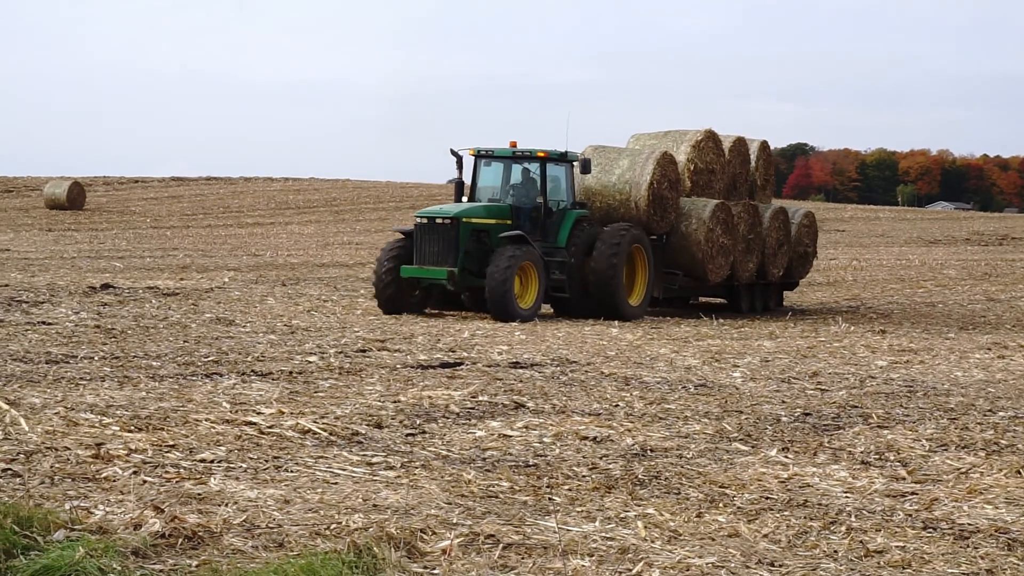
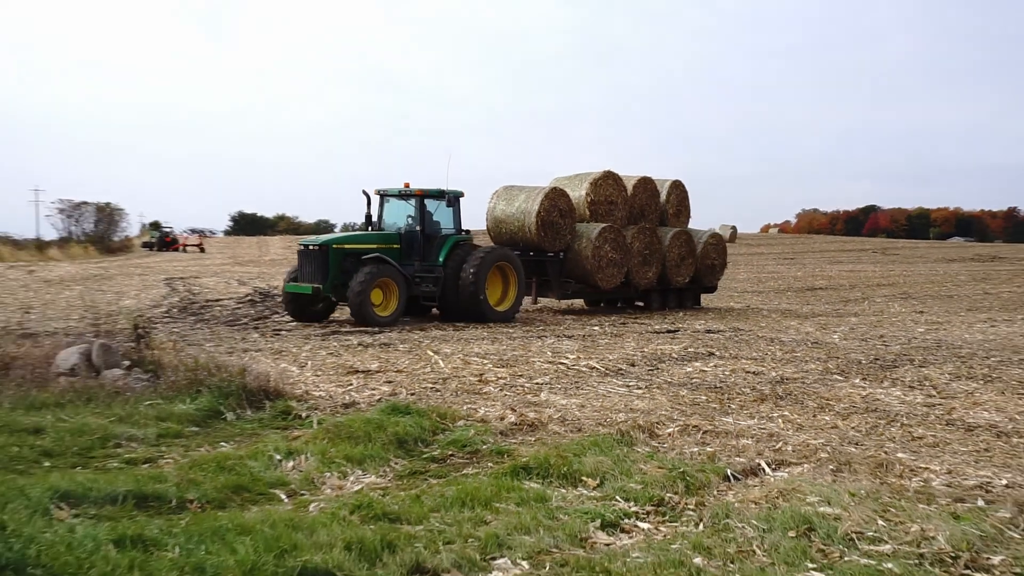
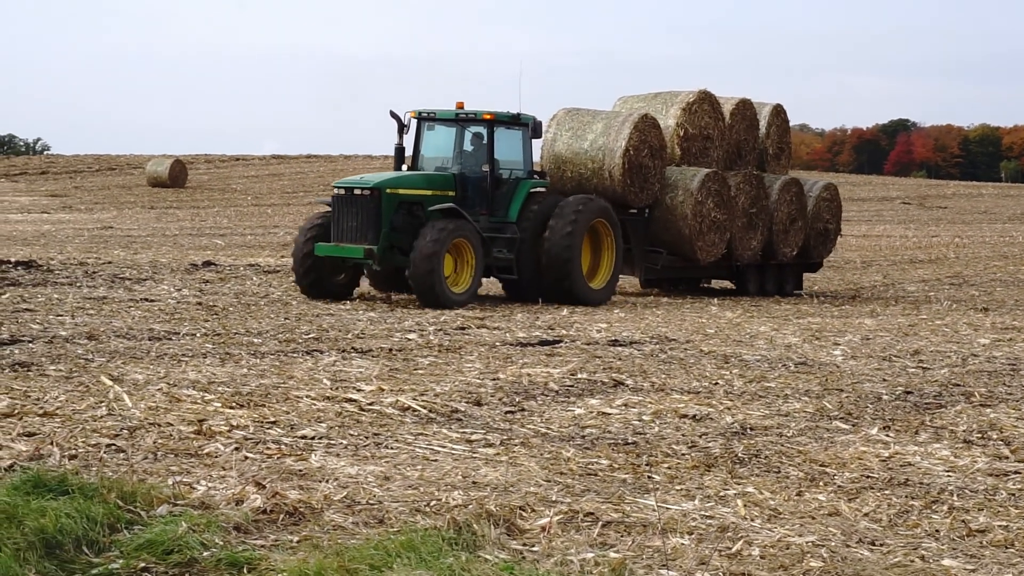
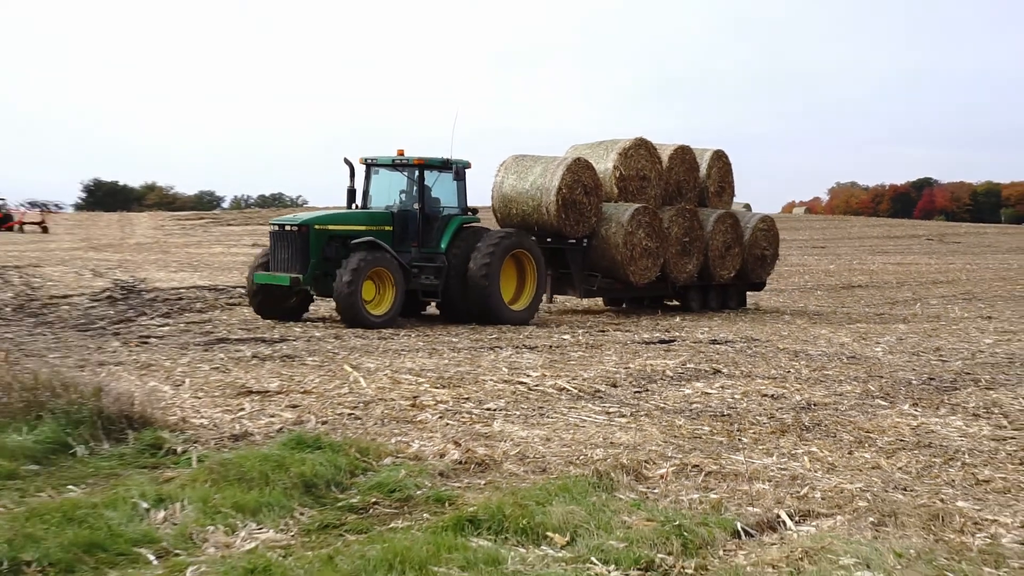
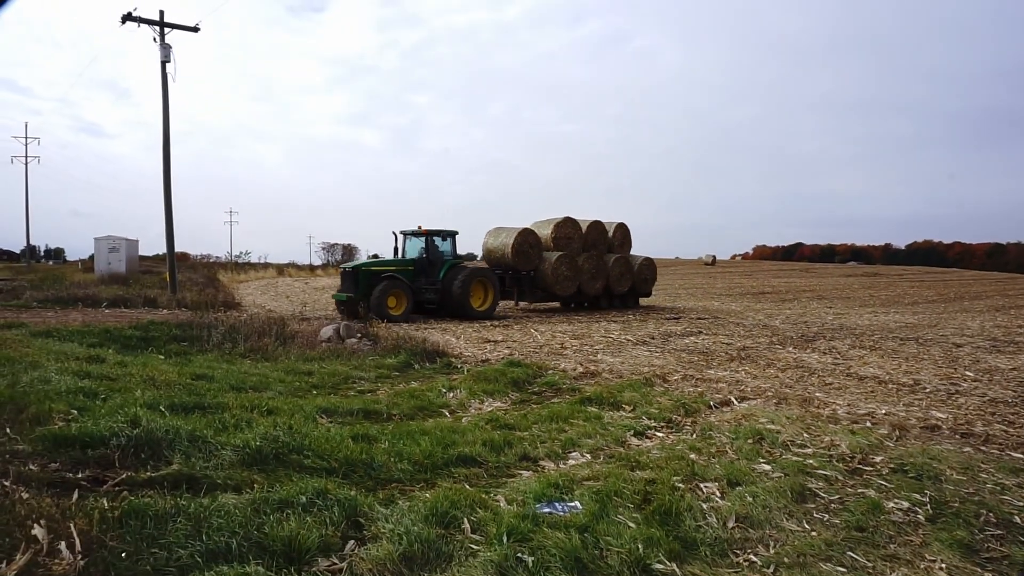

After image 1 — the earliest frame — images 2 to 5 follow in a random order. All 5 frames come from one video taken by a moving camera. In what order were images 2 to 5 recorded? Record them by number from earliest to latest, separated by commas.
3, 4, 2, 5
